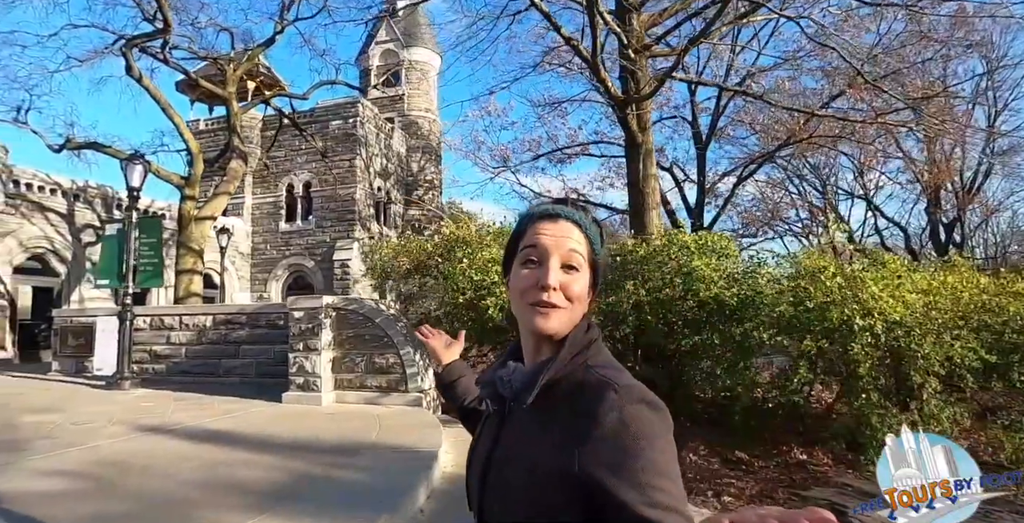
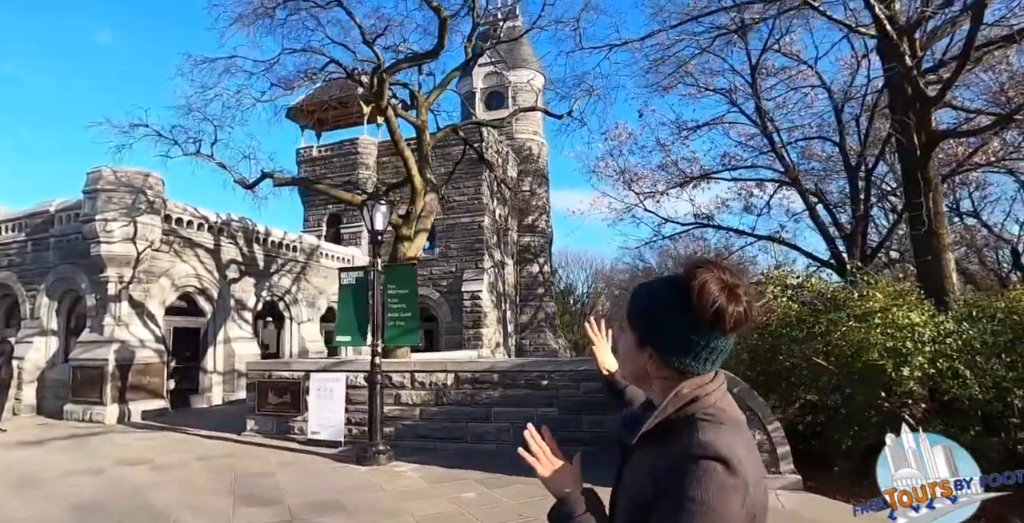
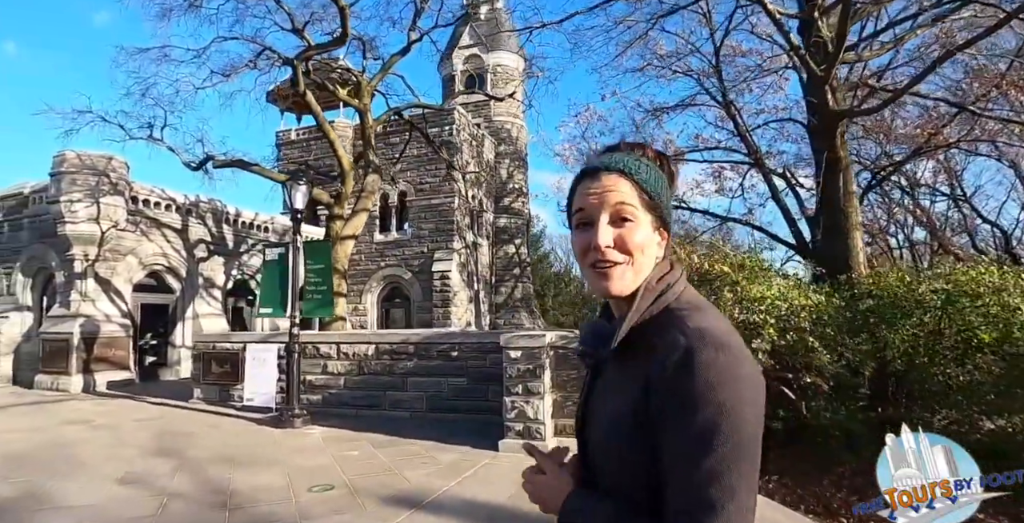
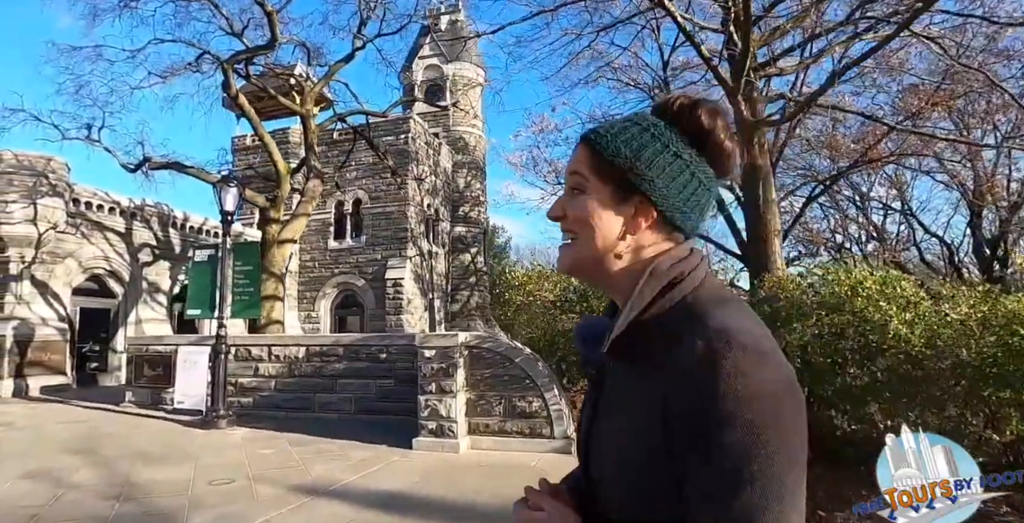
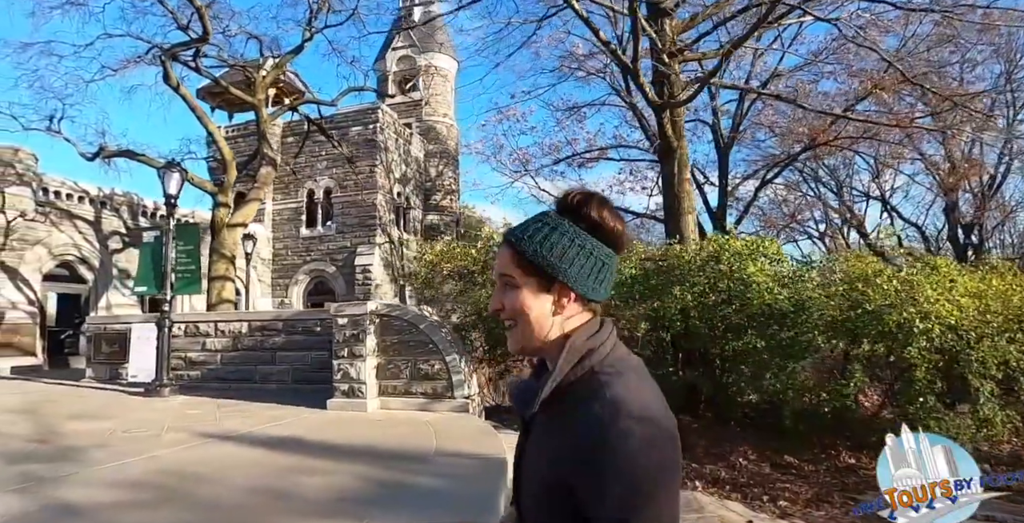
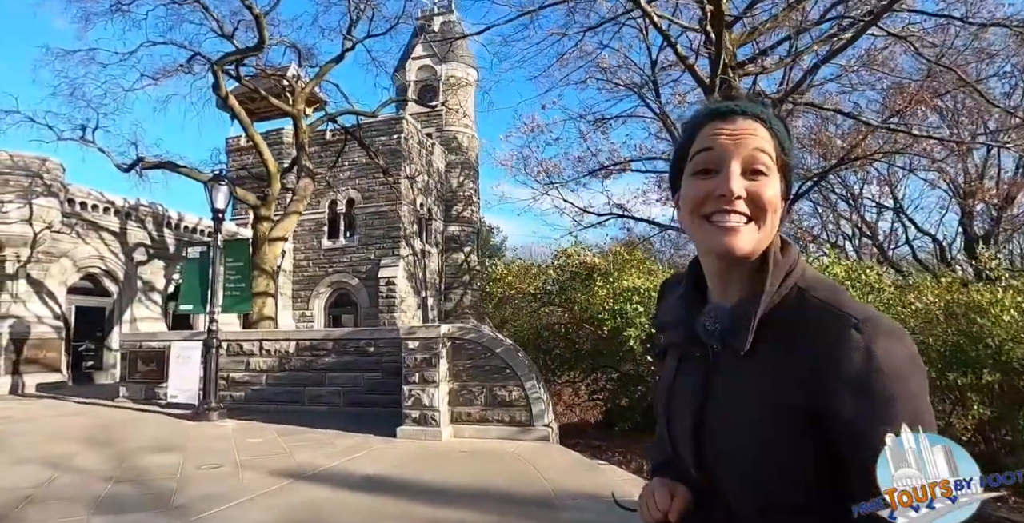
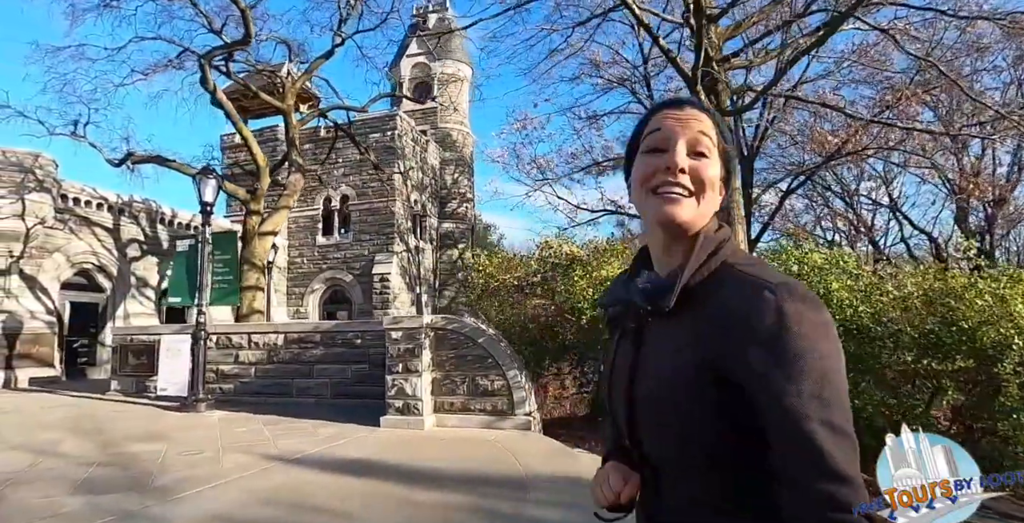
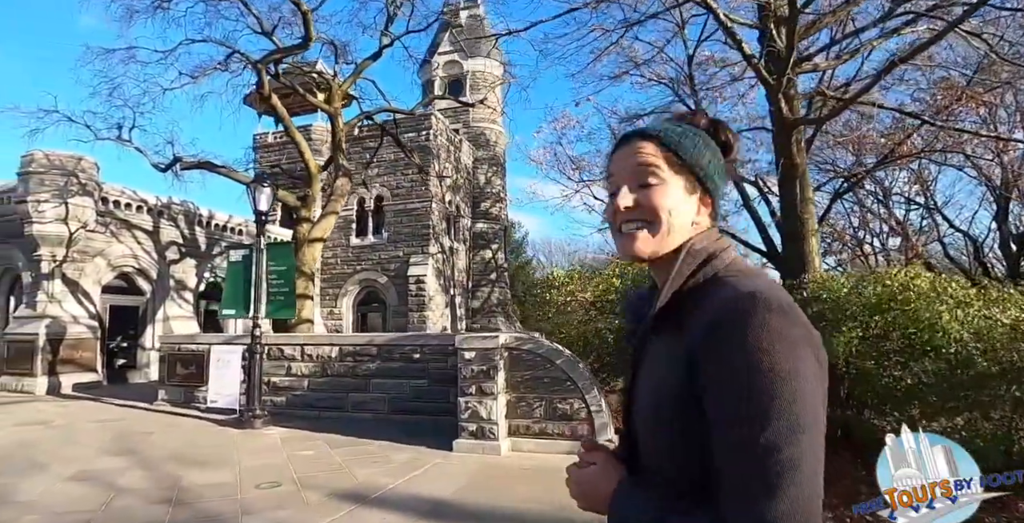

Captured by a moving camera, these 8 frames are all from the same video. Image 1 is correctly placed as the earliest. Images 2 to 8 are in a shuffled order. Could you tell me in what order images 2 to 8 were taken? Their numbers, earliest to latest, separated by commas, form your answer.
5, 7, 6, 4, 8, 3, 2
